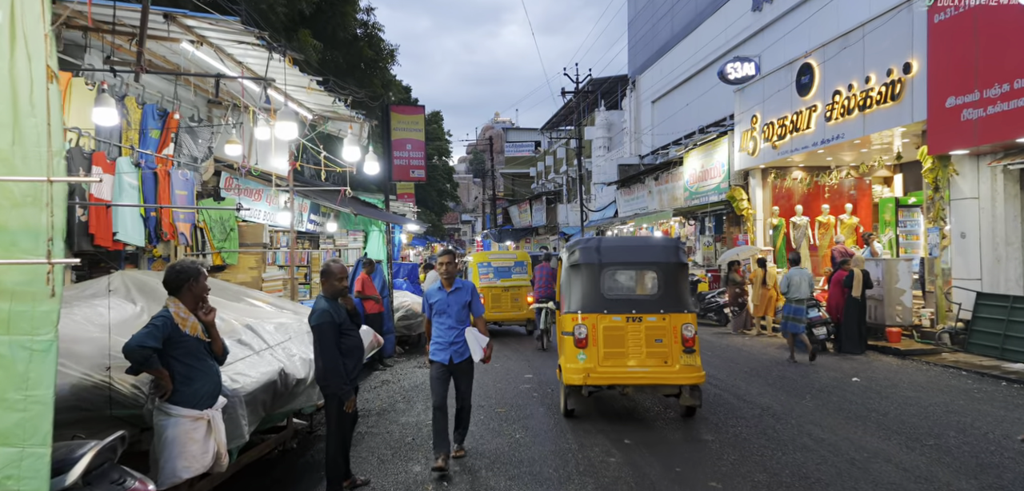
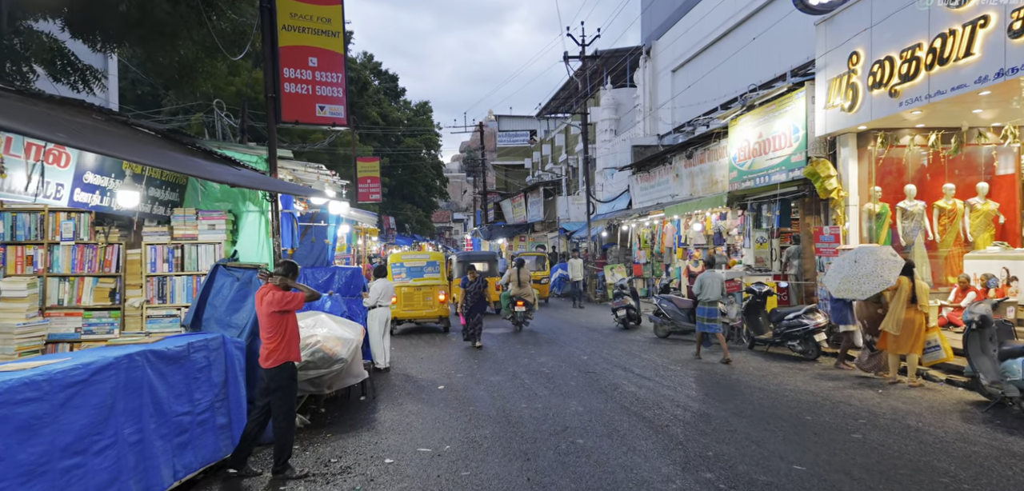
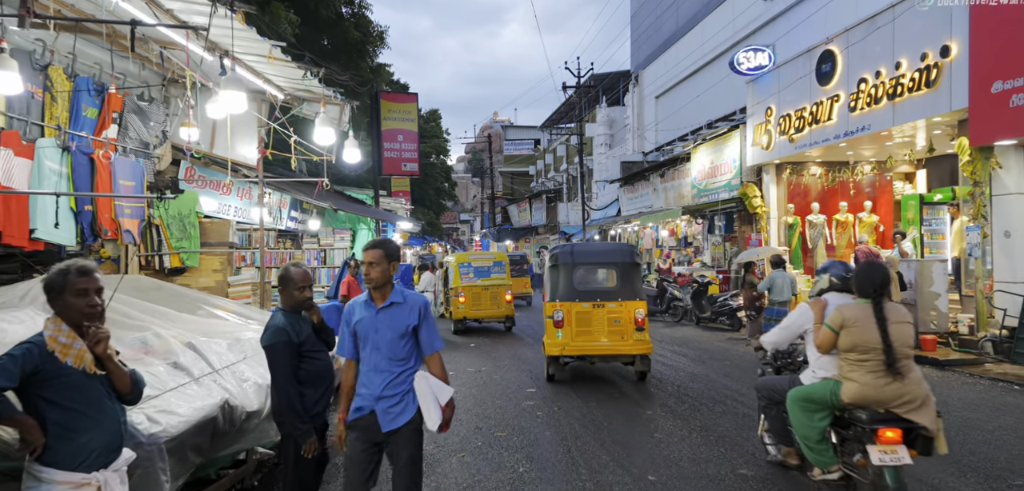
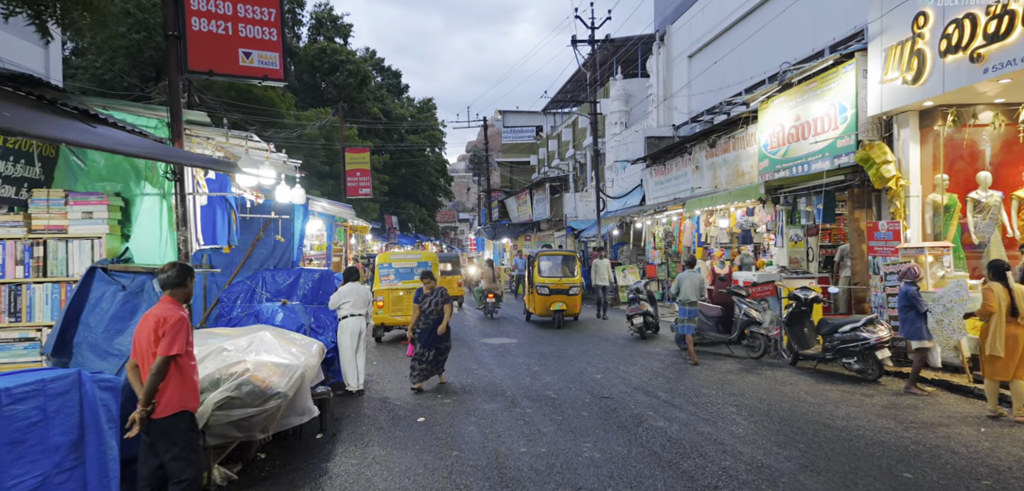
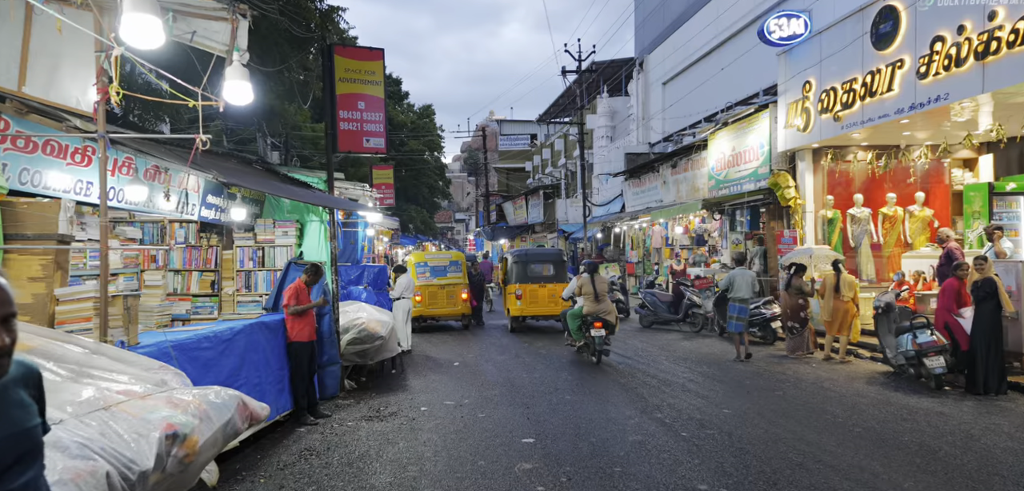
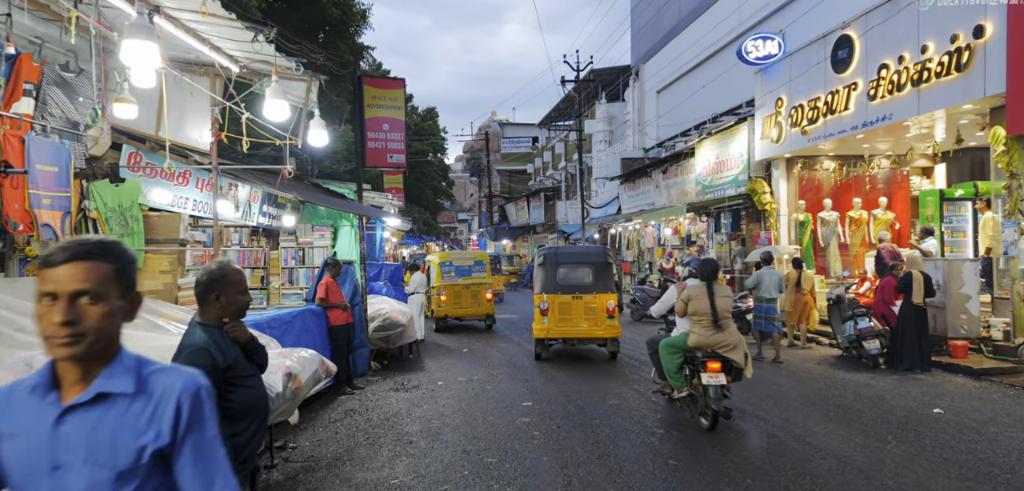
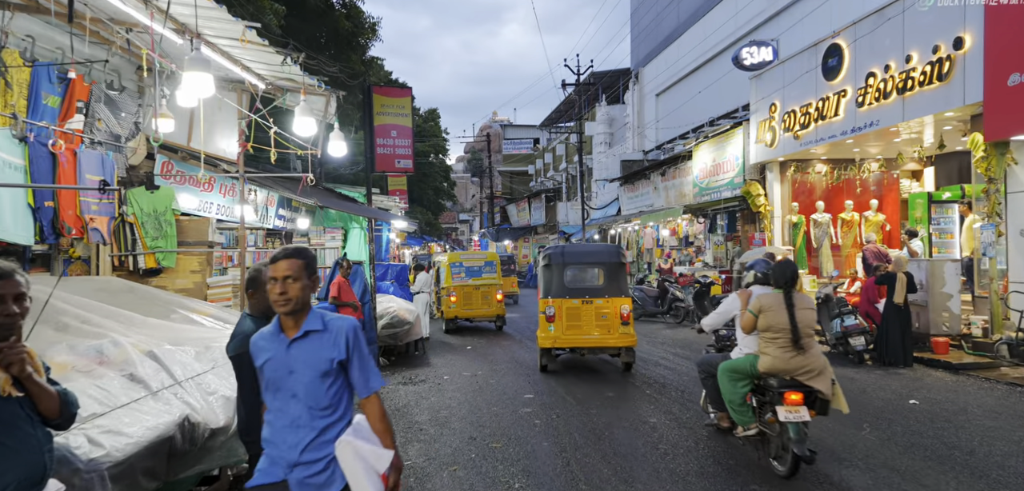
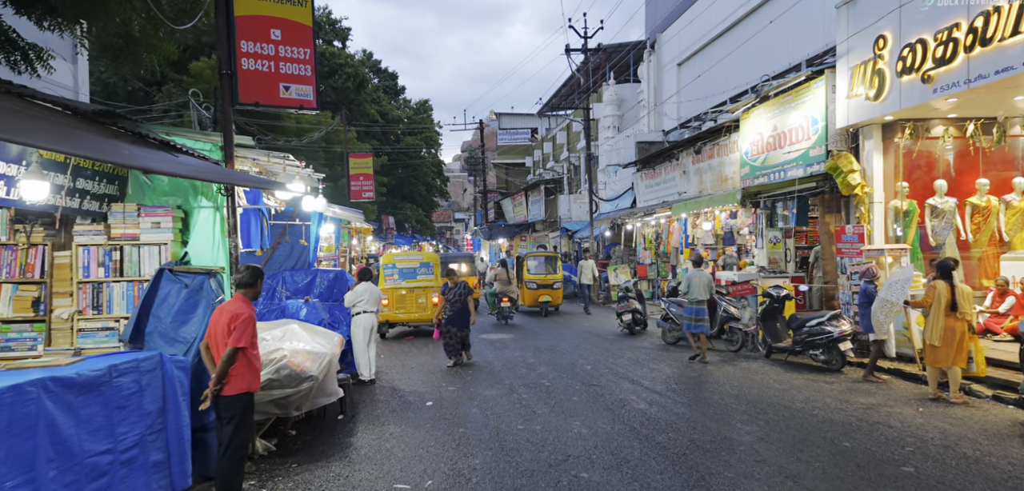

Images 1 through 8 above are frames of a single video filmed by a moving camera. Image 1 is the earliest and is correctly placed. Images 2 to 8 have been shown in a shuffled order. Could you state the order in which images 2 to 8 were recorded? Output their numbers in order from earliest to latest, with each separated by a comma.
3, 7, 6, 5, 2, 8, 4
